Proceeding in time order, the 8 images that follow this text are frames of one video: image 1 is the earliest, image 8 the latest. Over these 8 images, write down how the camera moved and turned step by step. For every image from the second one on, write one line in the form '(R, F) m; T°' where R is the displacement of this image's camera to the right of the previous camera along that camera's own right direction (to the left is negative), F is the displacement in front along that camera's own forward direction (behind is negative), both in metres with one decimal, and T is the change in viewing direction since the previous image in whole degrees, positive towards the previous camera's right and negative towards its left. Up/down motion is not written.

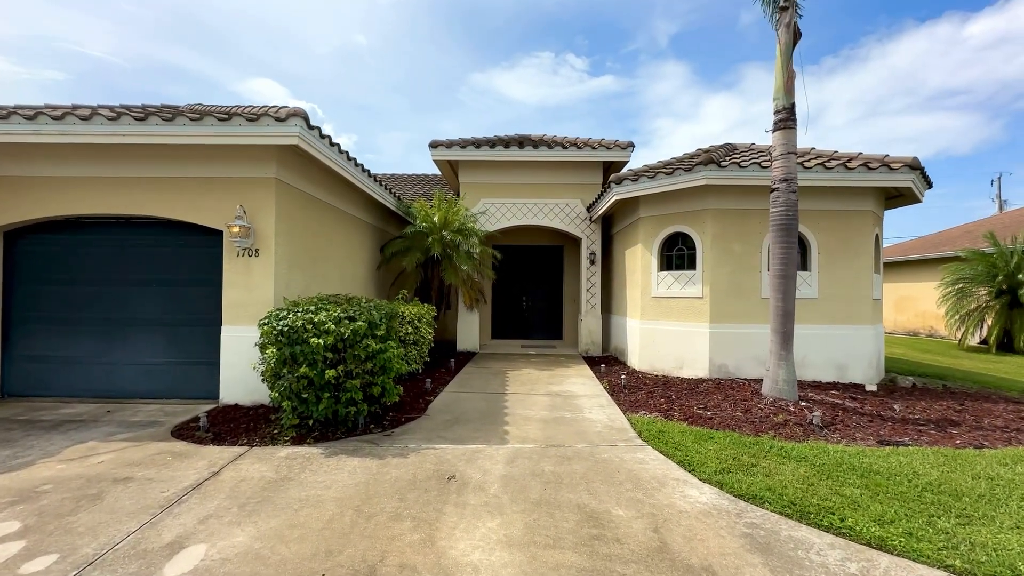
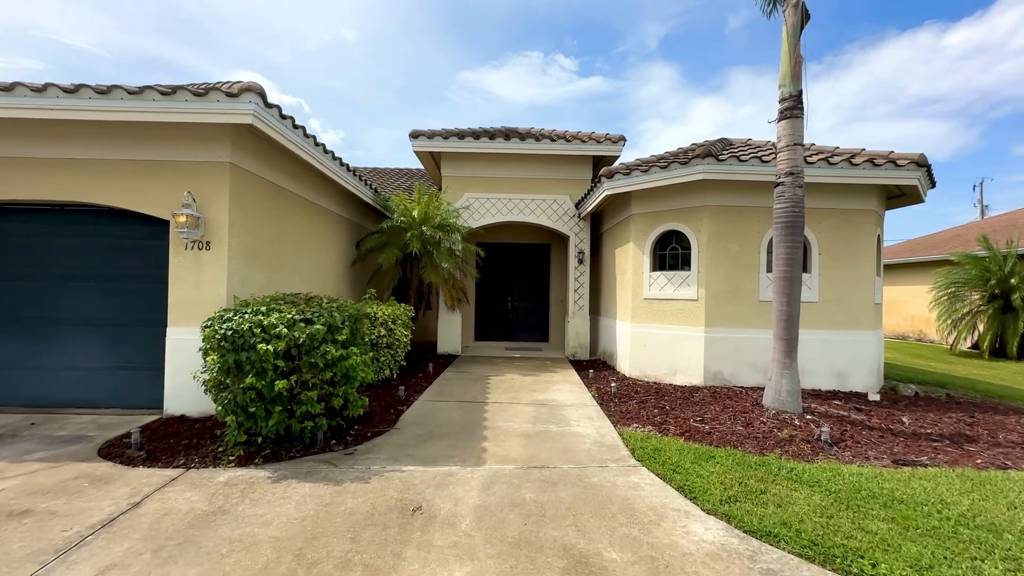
(+0.1, +0.6) m; +2°
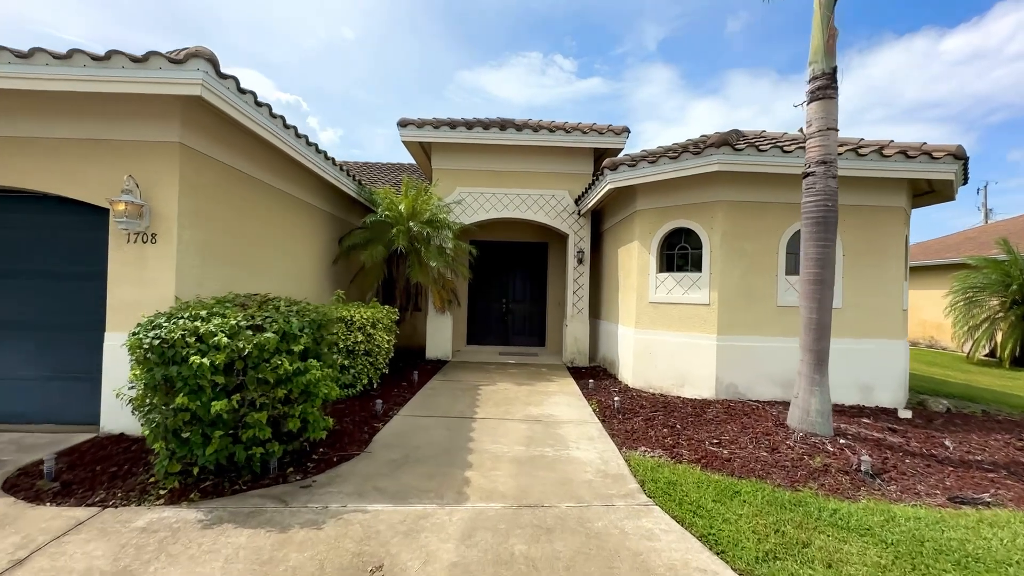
(+0.1, +0.7) m; 0°
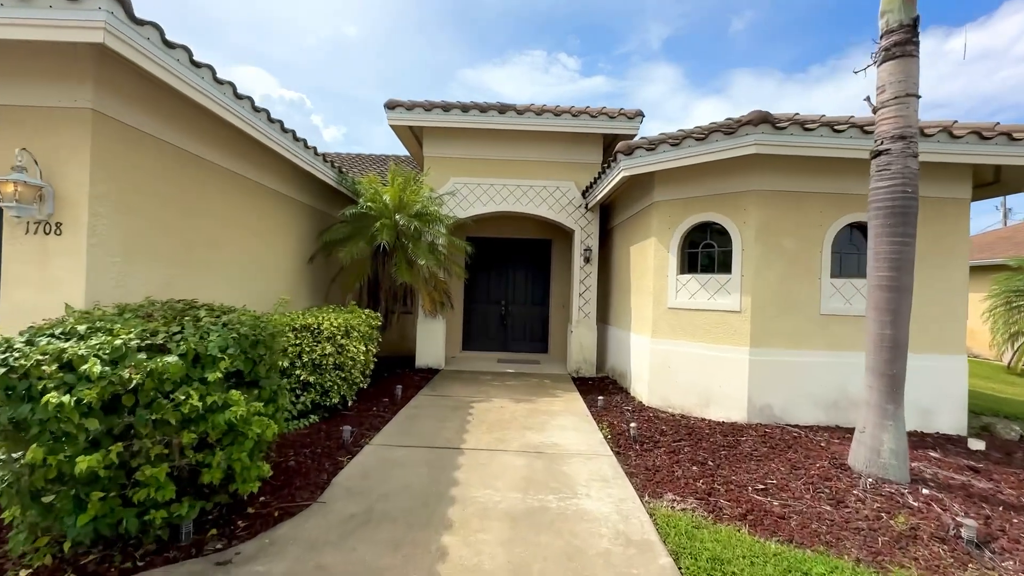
(+0.1, +1.0) m; 0°
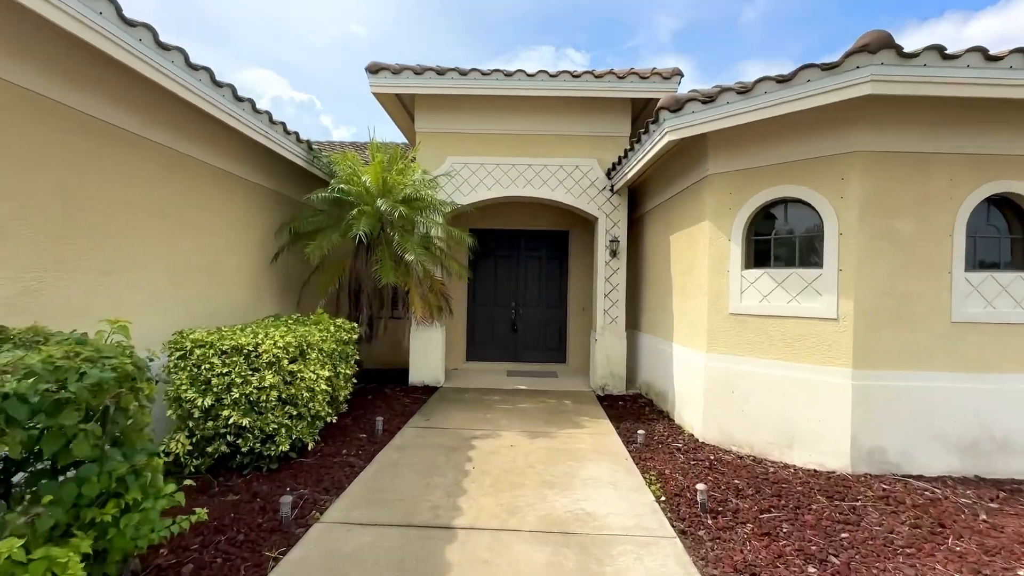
(0.0, +1.6) m; -1°
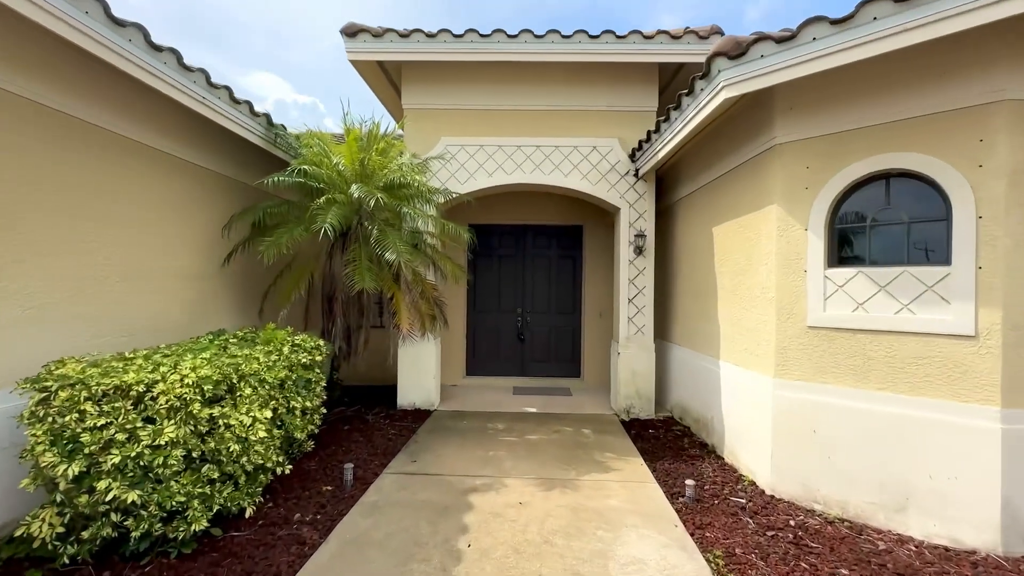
(0.0, +1.2) m; -1°
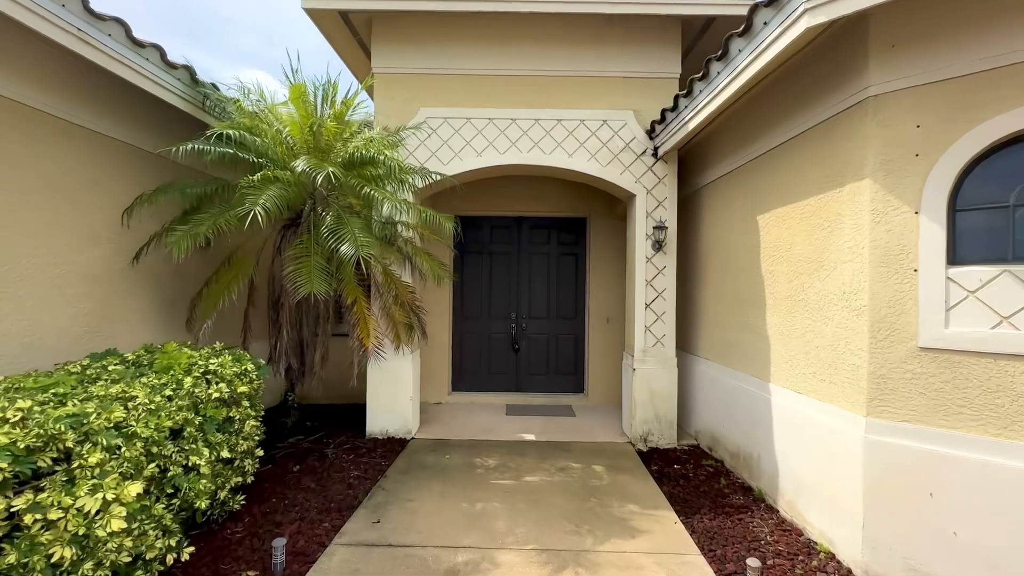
(0.0, +1.1) m; +1°
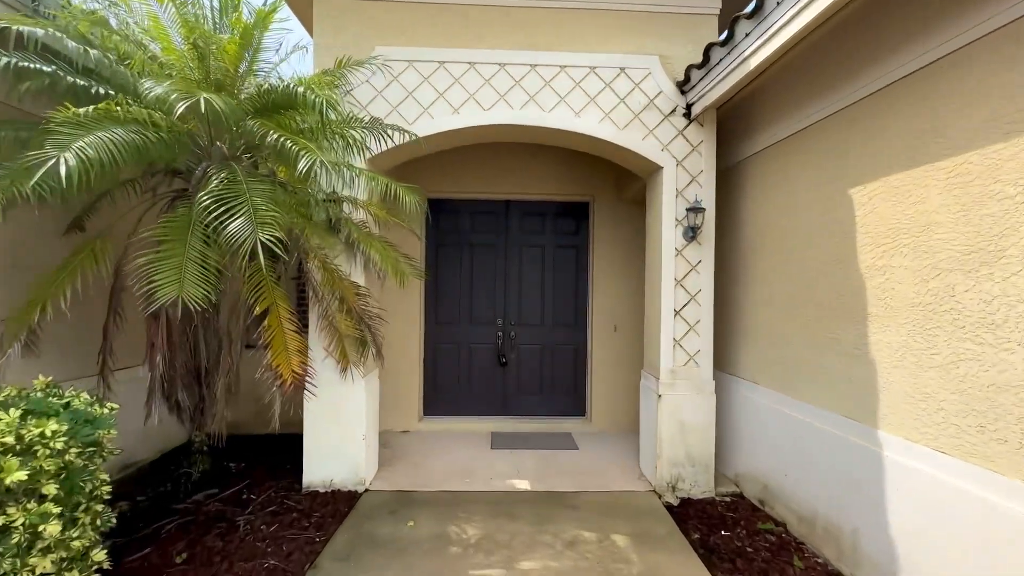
(-0.1, +1.4) m; +2°
